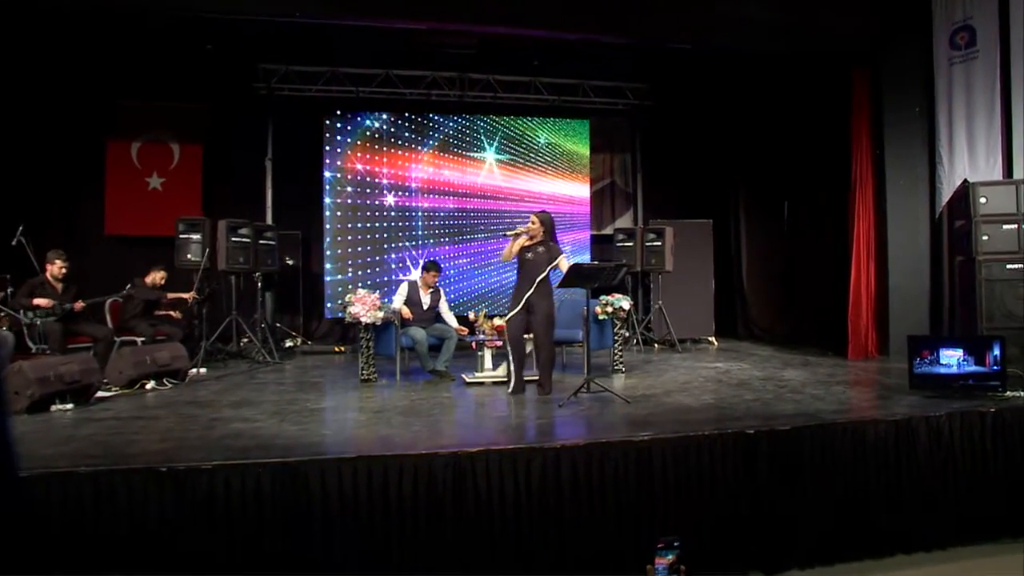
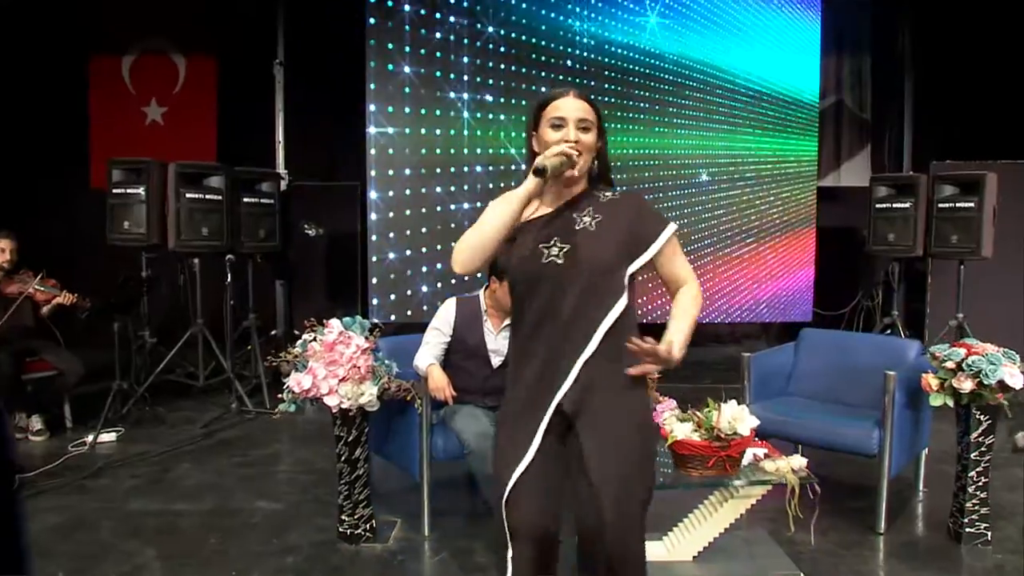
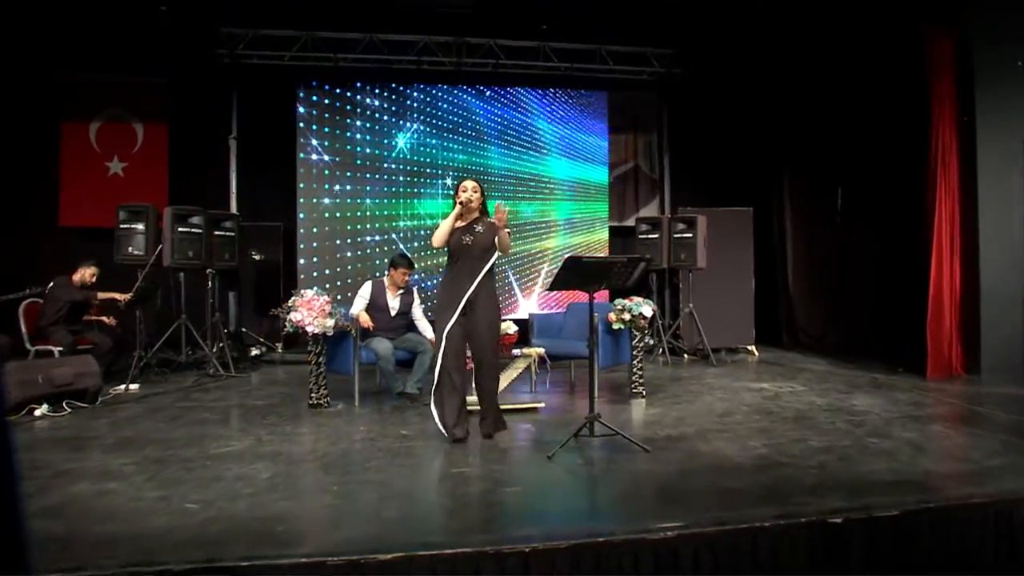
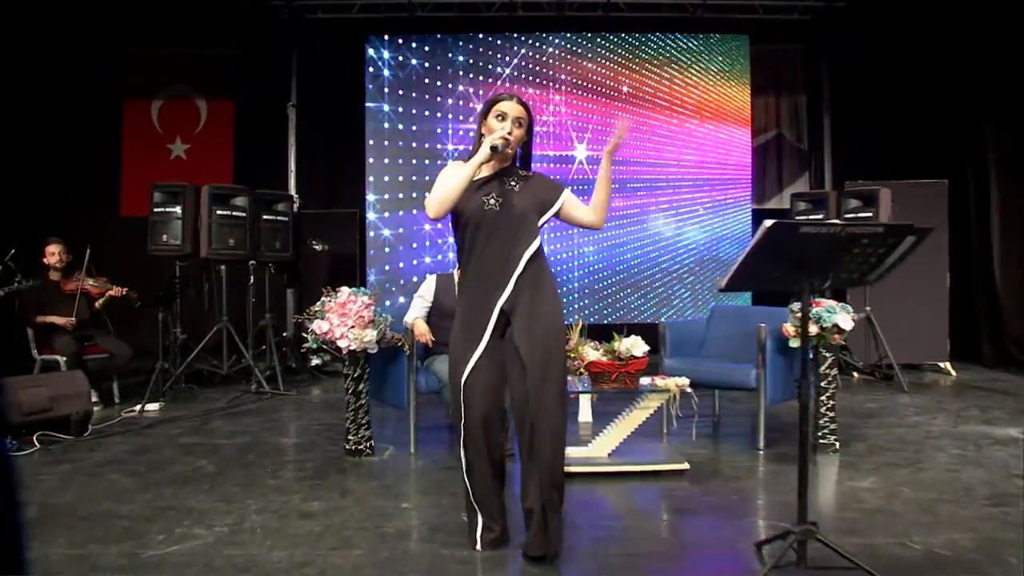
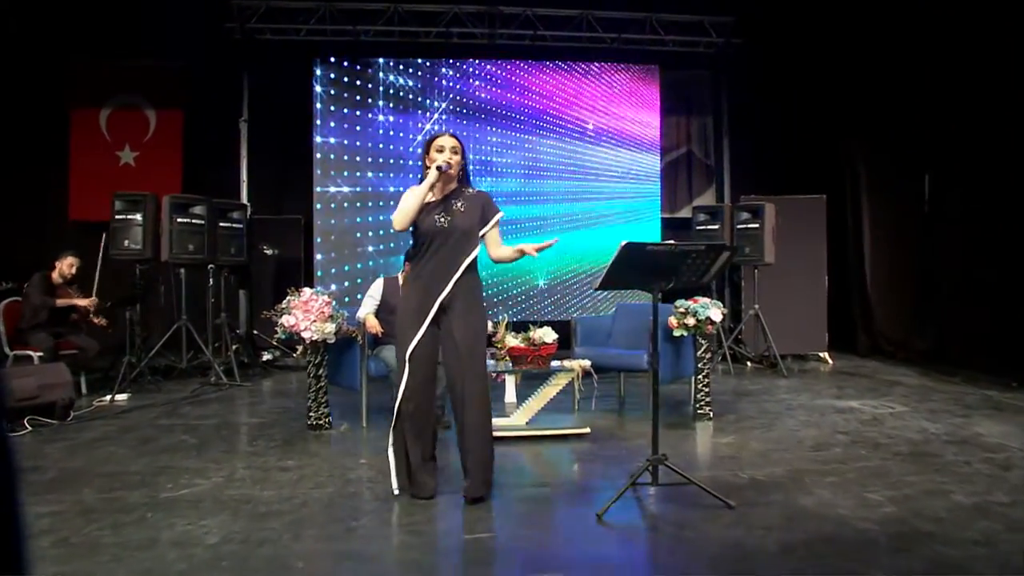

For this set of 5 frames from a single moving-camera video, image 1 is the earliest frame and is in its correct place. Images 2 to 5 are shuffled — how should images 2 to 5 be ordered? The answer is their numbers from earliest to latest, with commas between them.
3, 5, 4, 2
